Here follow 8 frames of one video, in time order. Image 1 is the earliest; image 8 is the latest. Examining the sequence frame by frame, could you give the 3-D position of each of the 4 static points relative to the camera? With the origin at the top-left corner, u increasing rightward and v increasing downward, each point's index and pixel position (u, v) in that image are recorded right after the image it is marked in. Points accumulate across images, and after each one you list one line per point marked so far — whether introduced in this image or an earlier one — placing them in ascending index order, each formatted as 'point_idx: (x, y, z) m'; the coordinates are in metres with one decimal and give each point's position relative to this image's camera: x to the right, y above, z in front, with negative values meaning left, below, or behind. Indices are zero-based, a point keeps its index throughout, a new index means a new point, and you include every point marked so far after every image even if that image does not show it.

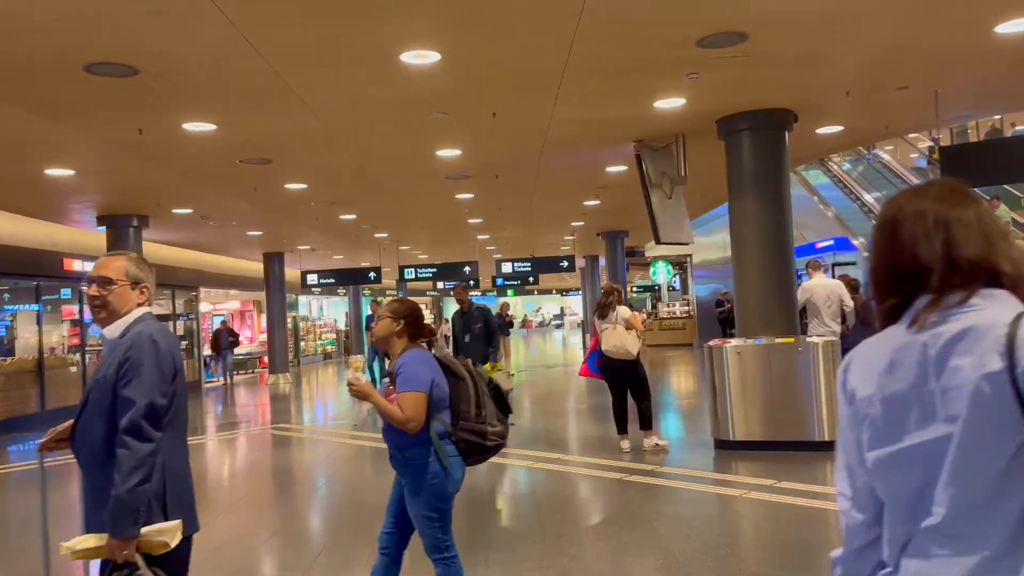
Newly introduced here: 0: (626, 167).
0: (+1.3, +1.4, +9.2) m
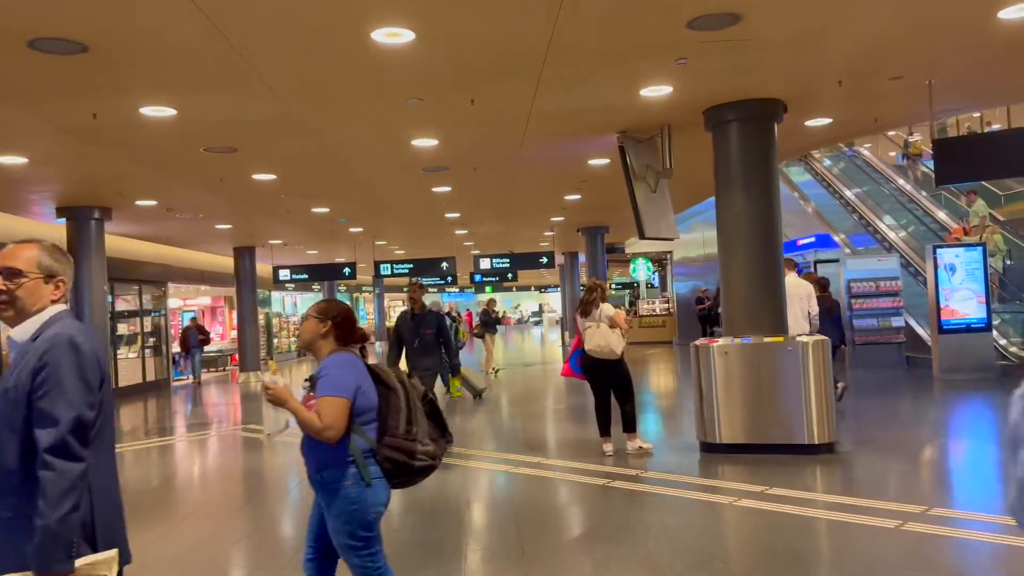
0: (+1.1, +1.5, +8.9) m
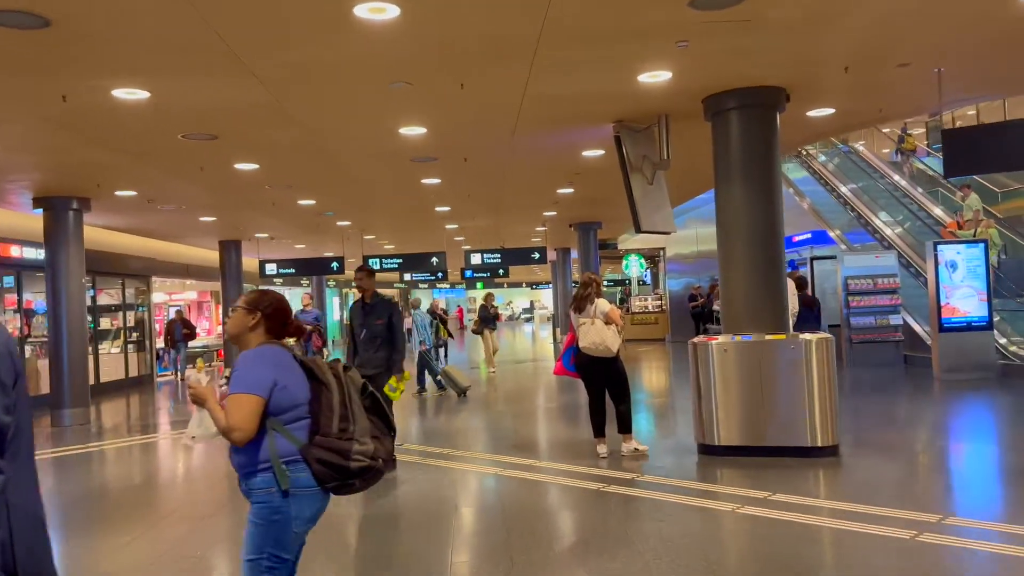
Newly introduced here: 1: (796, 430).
0: (+1.0, +1.5, +8.6) m
1: (+2.2, -1.1, +6.1) m
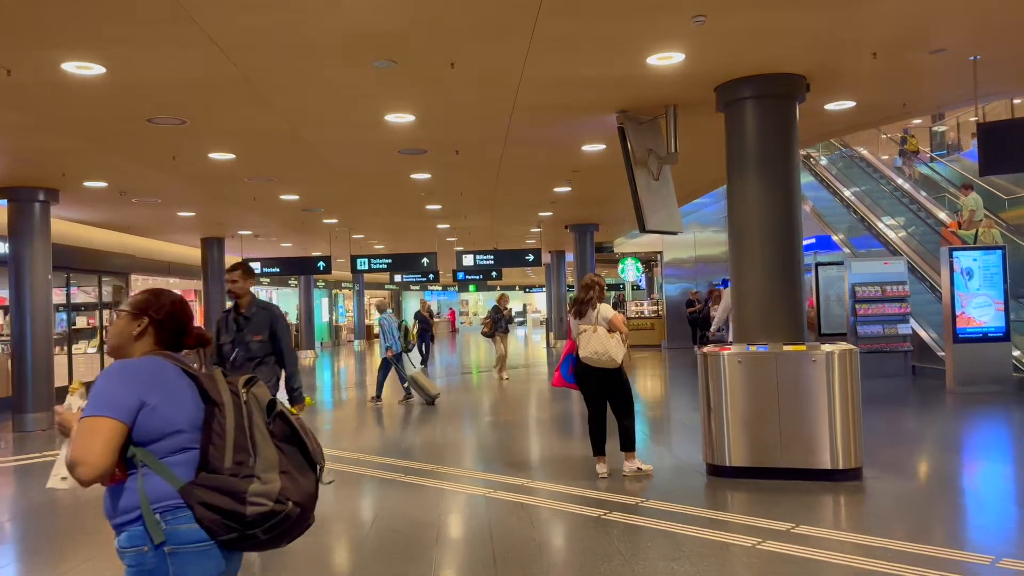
0: (+0.9, +1.5, +8.1) m
1: (+2.2, -1.1, +5.6) m
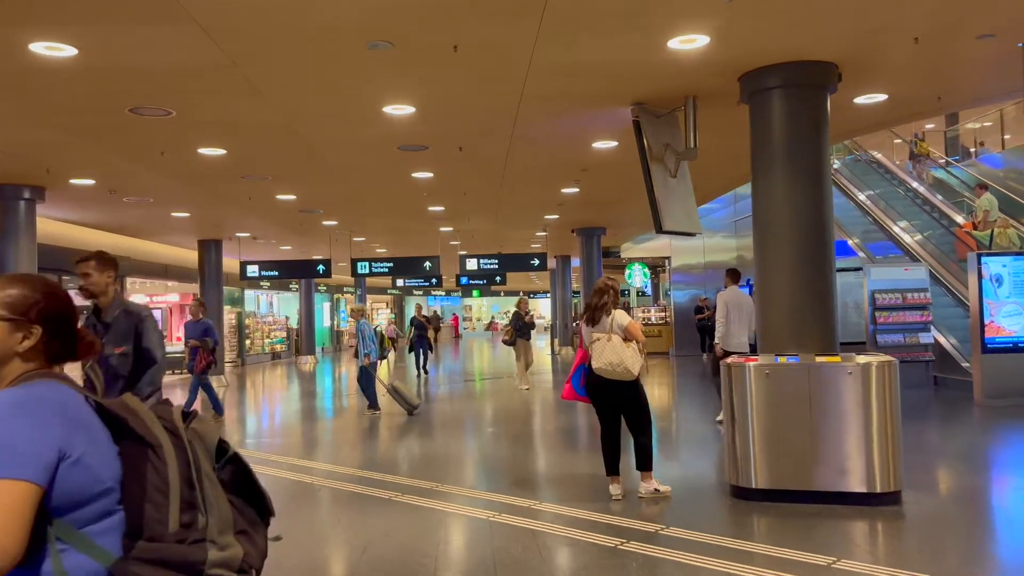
0: (+1.0, +1.4, +7.6) m
1: (+2.2, -1.2, +5.1) m
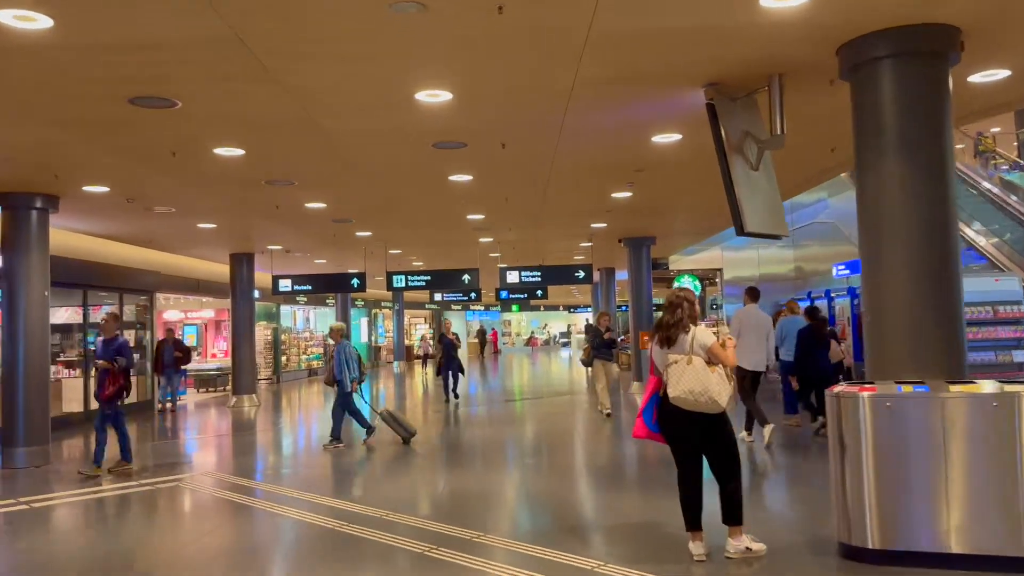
0: (+1.4, +1.3, +6.7) m
1: (+2.5, -1.2, +4.1) m
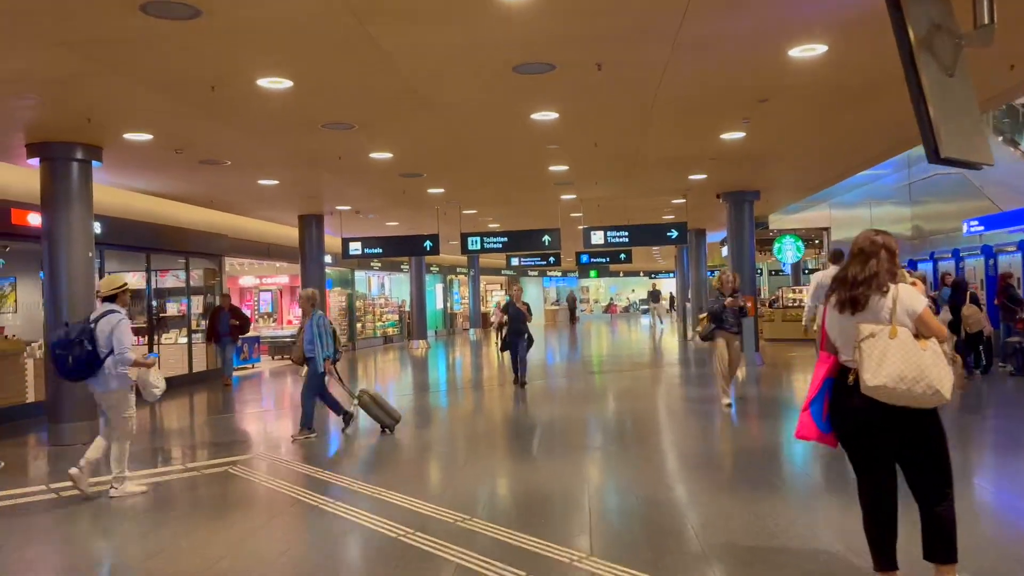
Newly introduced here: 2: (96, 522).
0: (+2.1, +1.6, +5.3) m
1: (+2.9, -1.0, +2.7) m
2: (-2.9, -1.7, +5.6) m
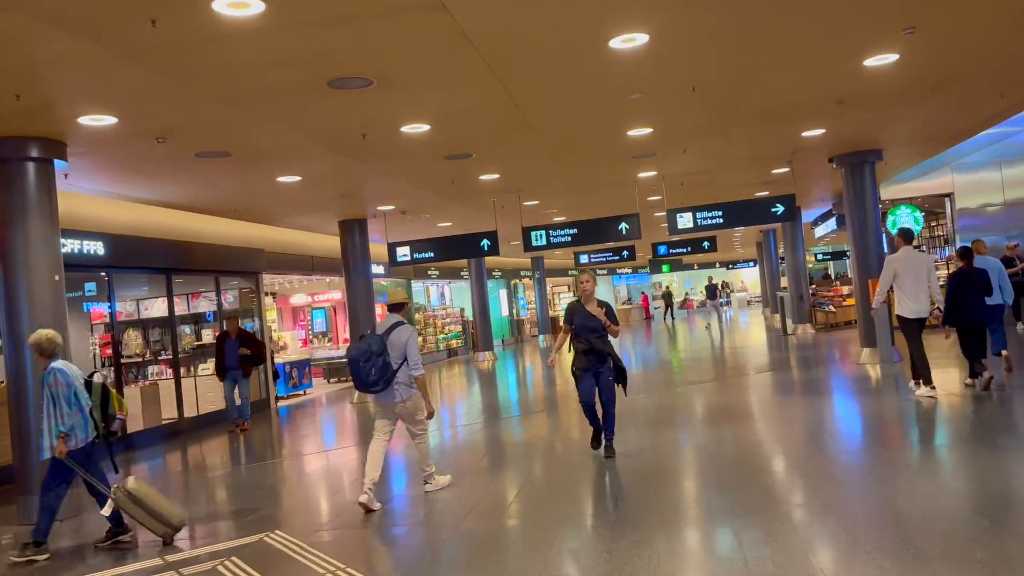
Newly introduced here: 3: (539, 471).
0: (+2.4, +1.8, +3.1) m
1: (+3.2, -0.8, +0.5) m
2: (-2.4, -1.8, +3.8) m
3: (+0.3, -1.7, +6.6) m
